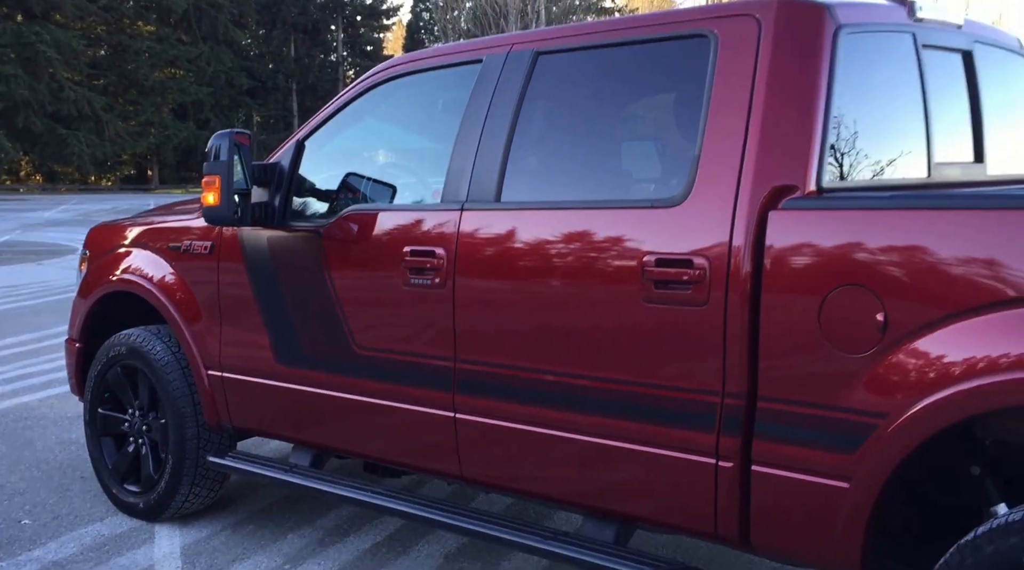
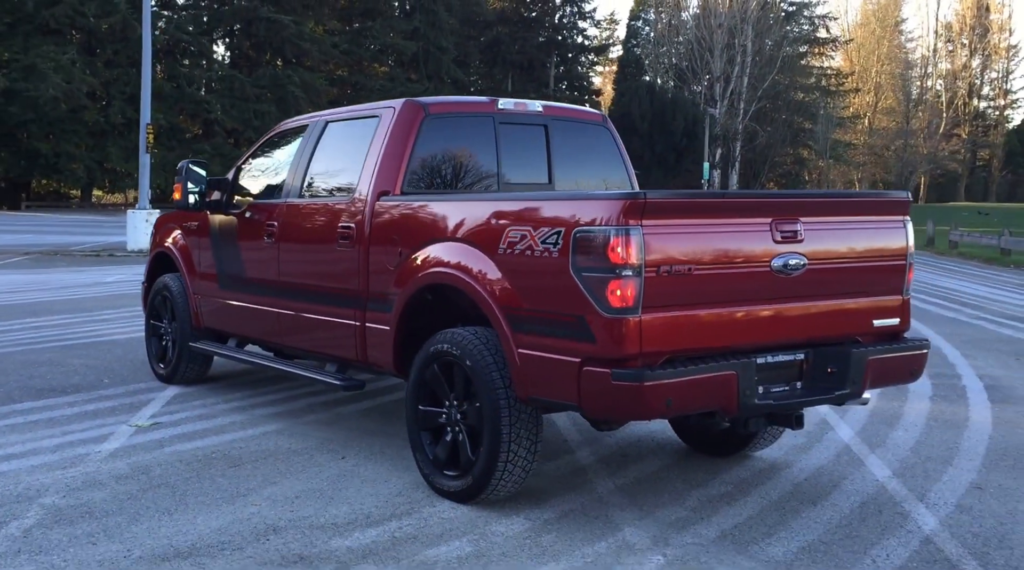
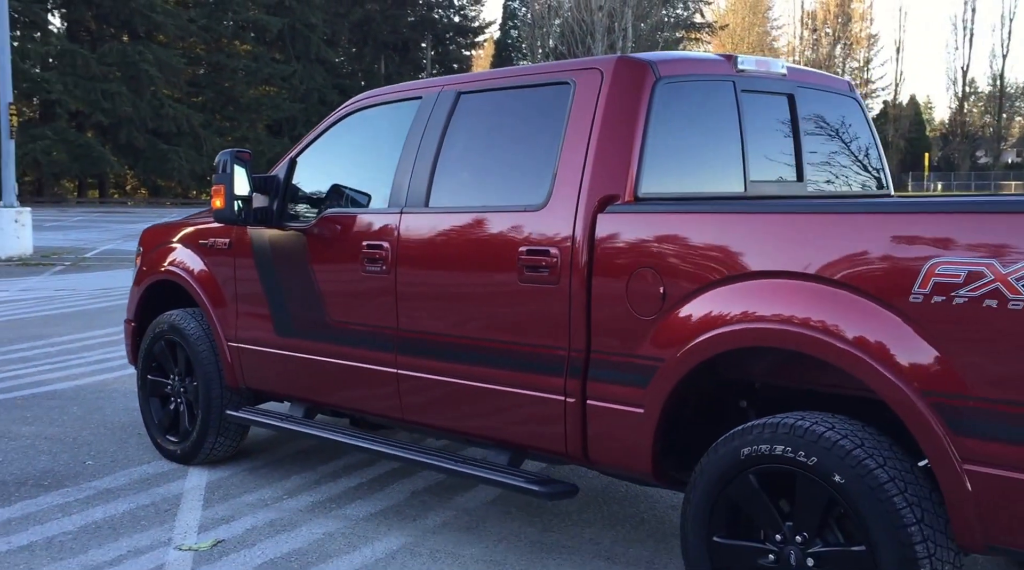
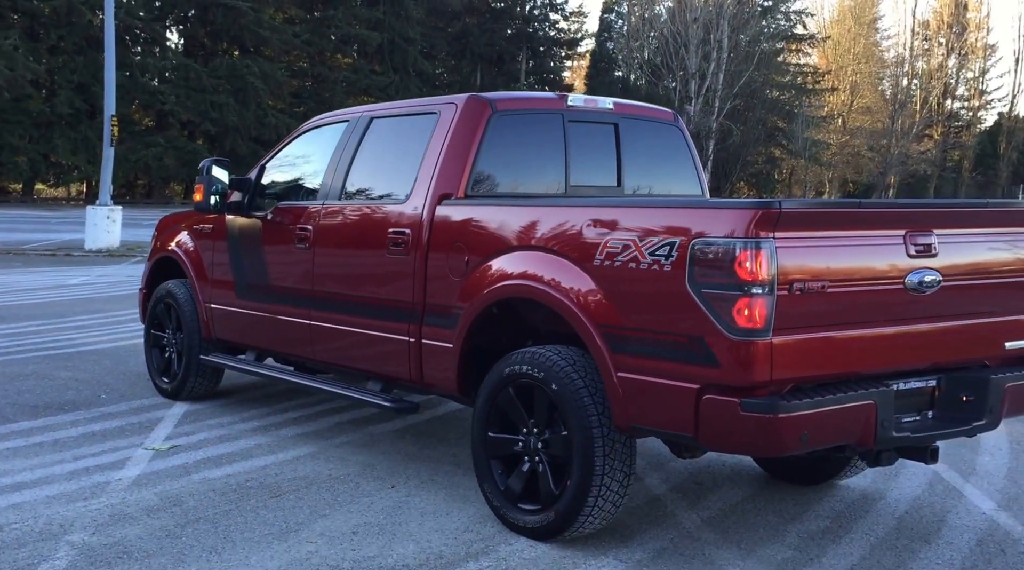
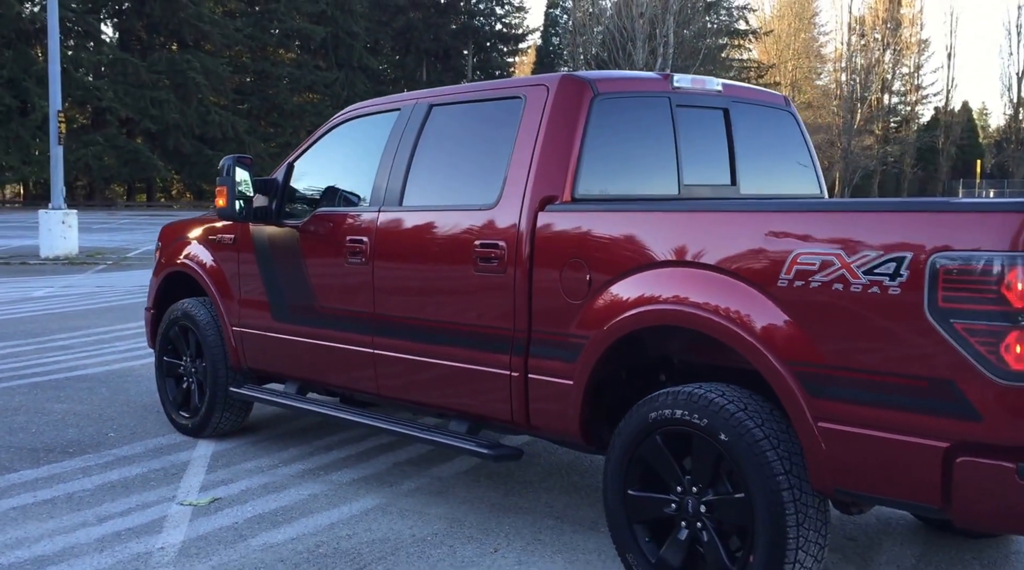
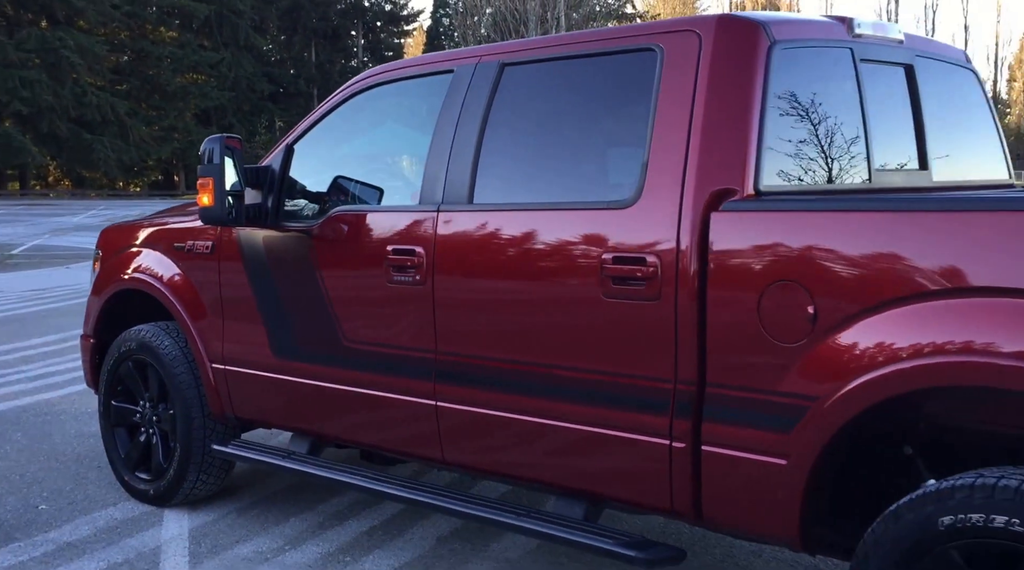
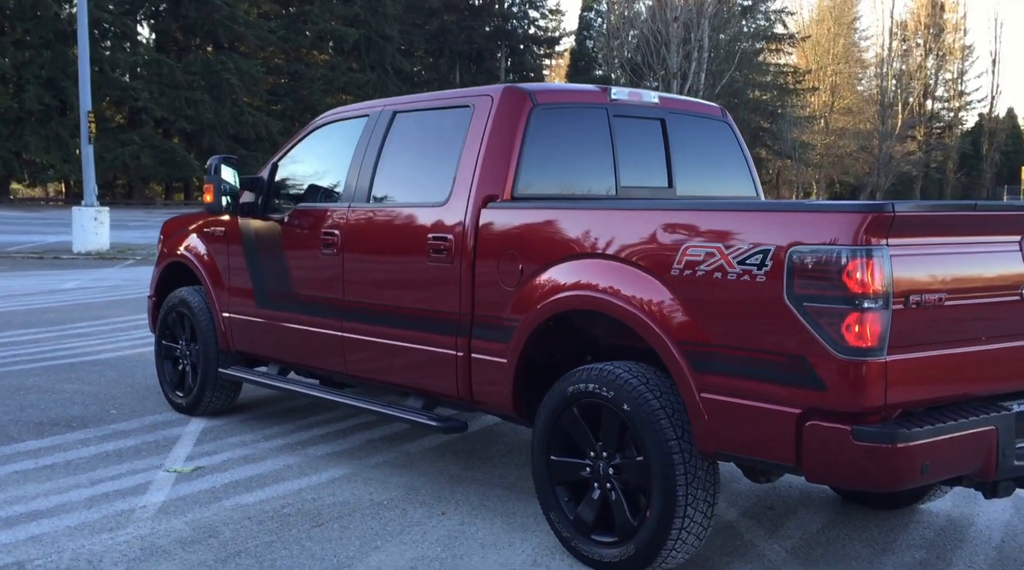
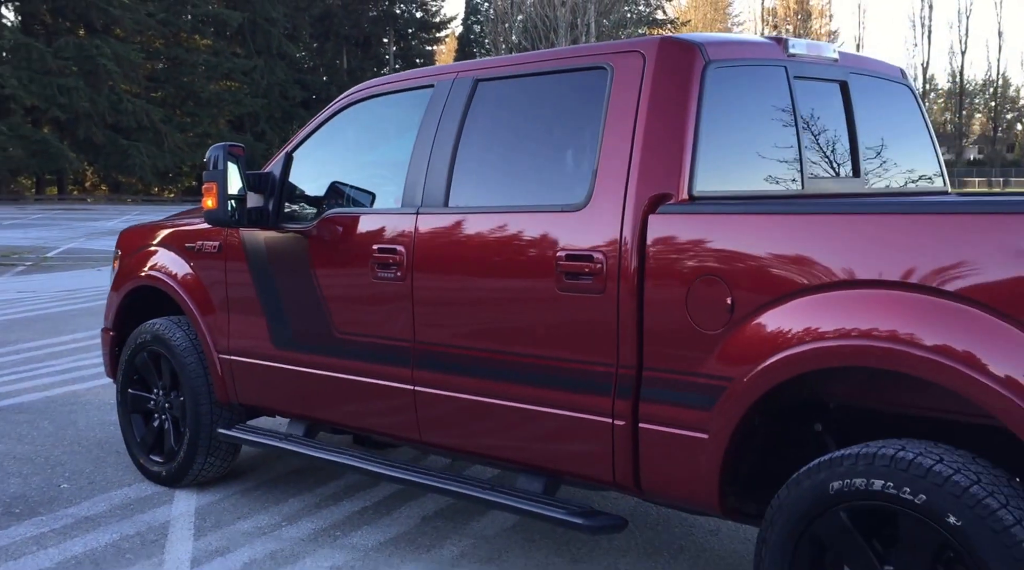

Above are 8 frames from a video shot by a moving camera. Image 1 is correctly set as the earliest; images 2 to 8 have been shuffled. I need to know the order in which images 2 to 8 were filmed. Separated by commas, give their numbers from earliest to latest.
6, 8, 3, 5, 7, 4, 2
